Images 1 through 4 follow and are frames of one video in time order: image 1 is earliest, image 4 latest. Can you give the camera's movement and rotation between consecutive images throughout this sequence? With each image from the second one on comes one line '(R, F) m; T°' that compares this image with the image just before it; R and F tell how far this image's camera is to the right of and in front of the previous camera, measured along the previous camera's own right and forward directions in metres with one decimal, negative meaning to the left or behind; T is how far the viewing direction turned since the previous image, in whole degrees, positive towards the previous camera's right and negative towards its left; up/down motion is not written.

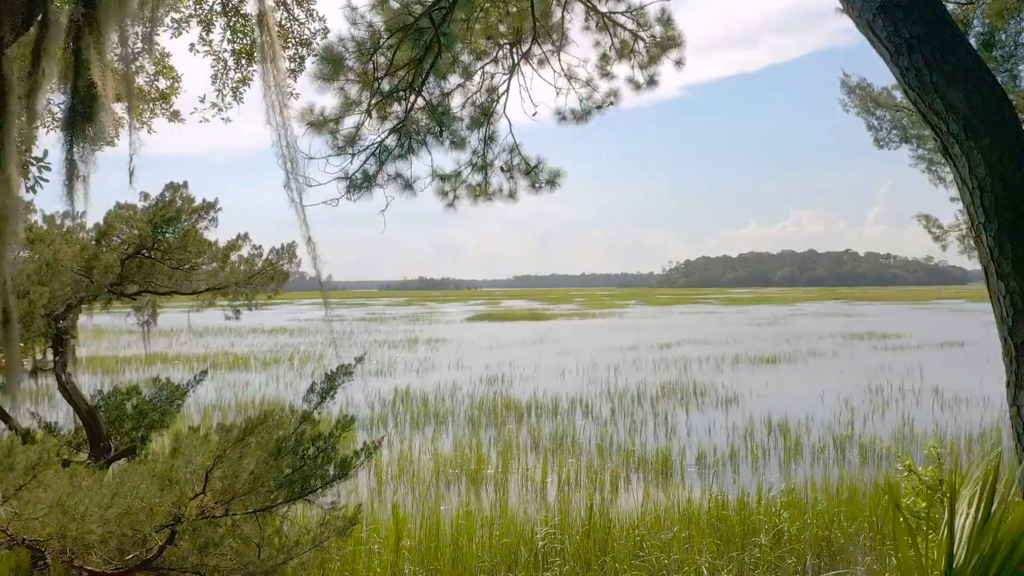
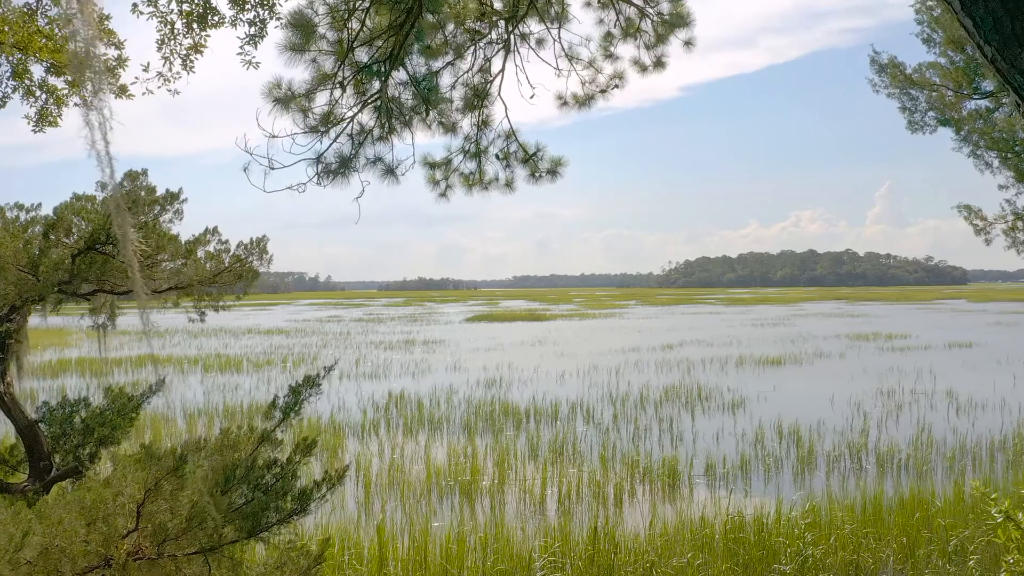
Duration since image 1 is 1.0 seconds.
(0.0, +0.5) m; 0°
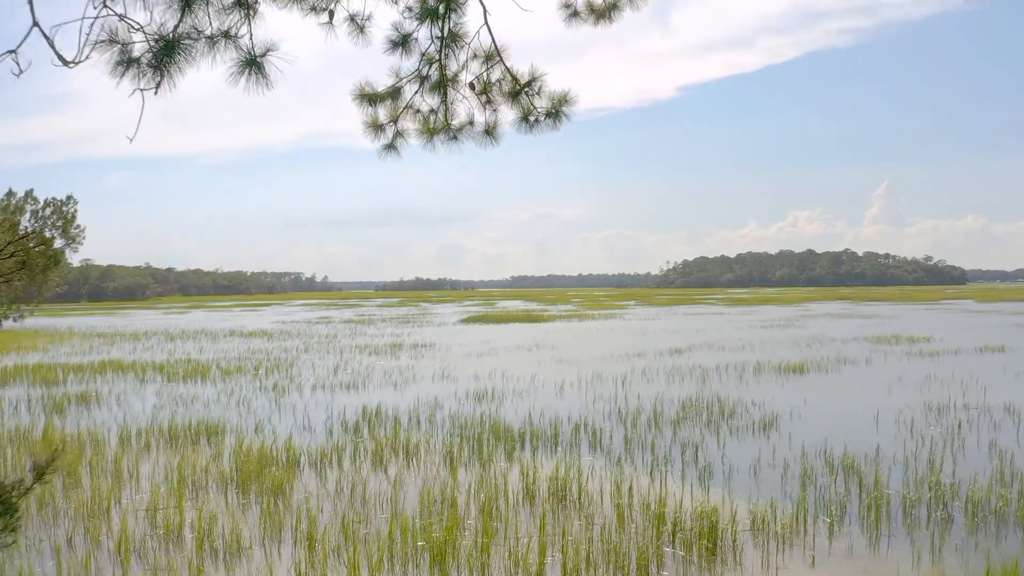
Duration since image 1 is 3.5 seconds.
(+0.1, +1.7) m; 0°
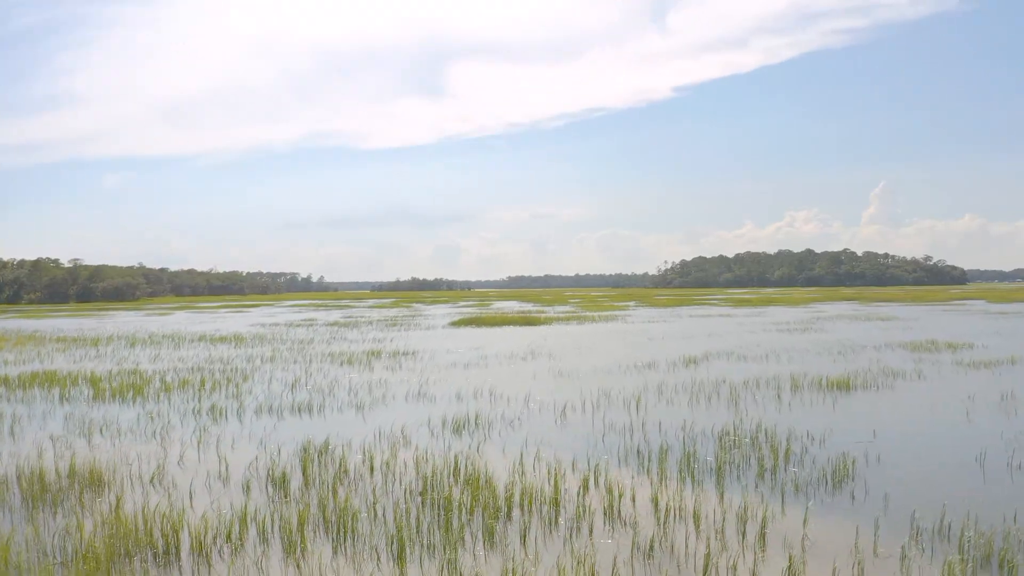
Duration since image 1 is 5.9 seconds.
(+0.2, +2.6) m; 0°
